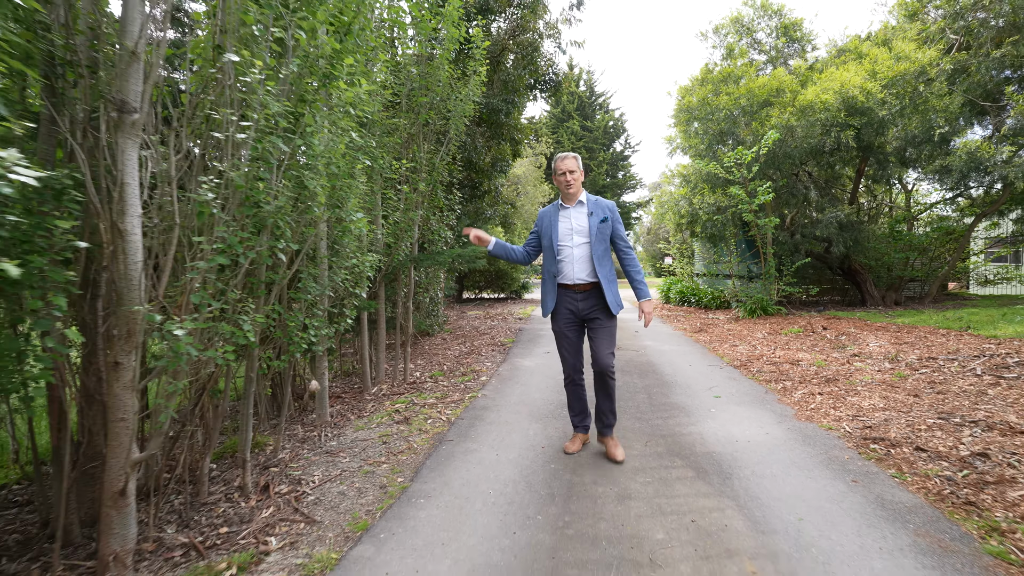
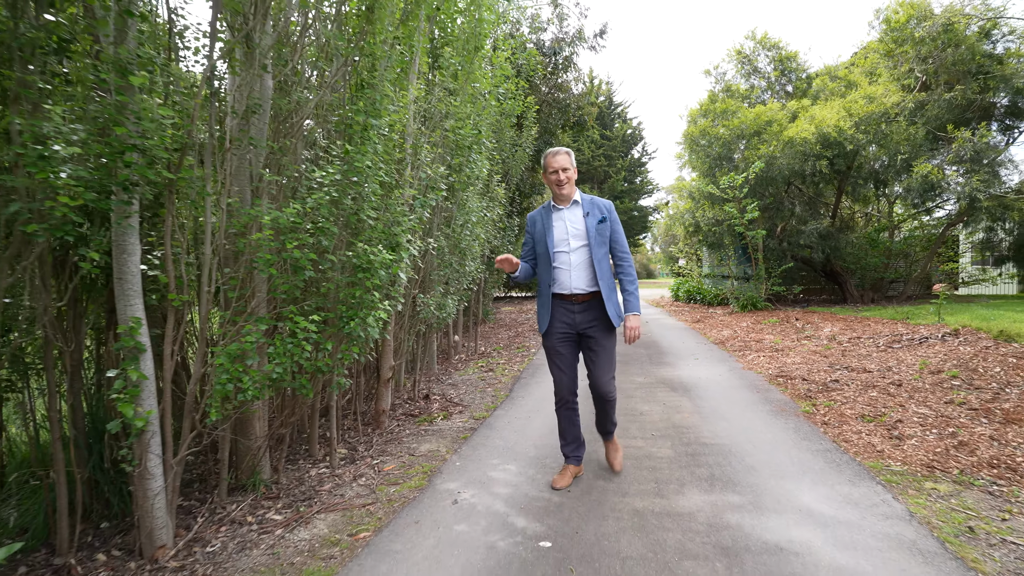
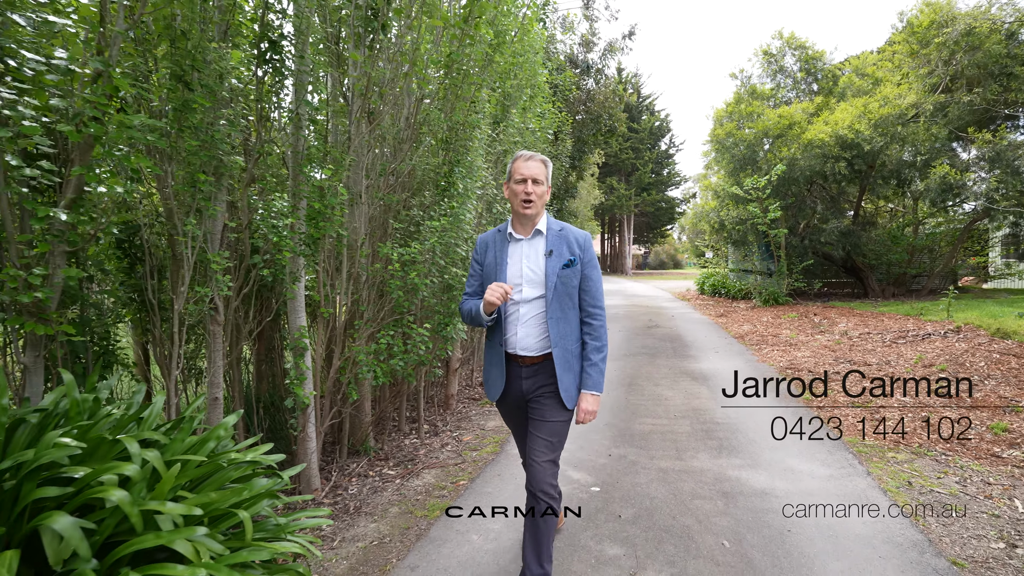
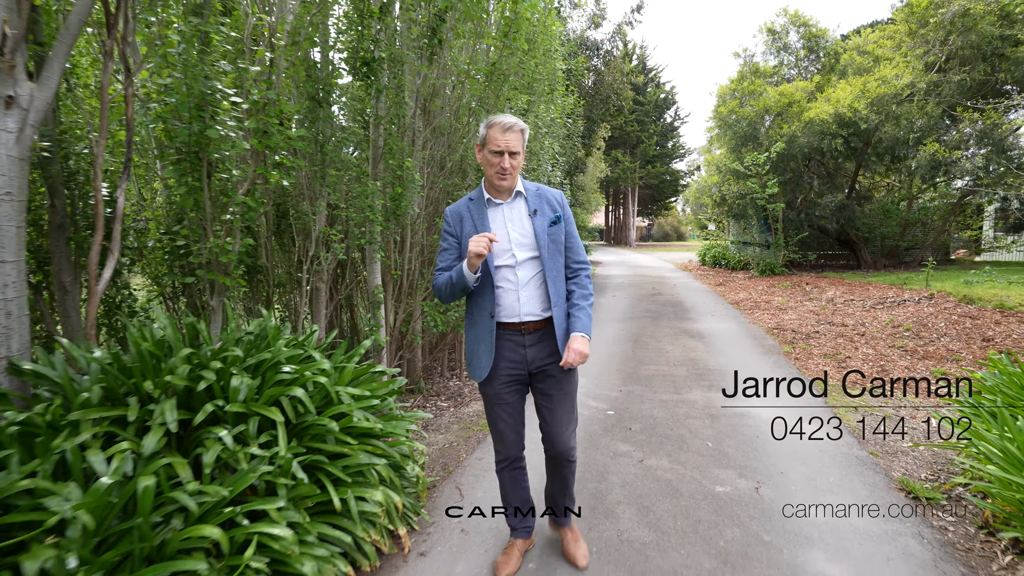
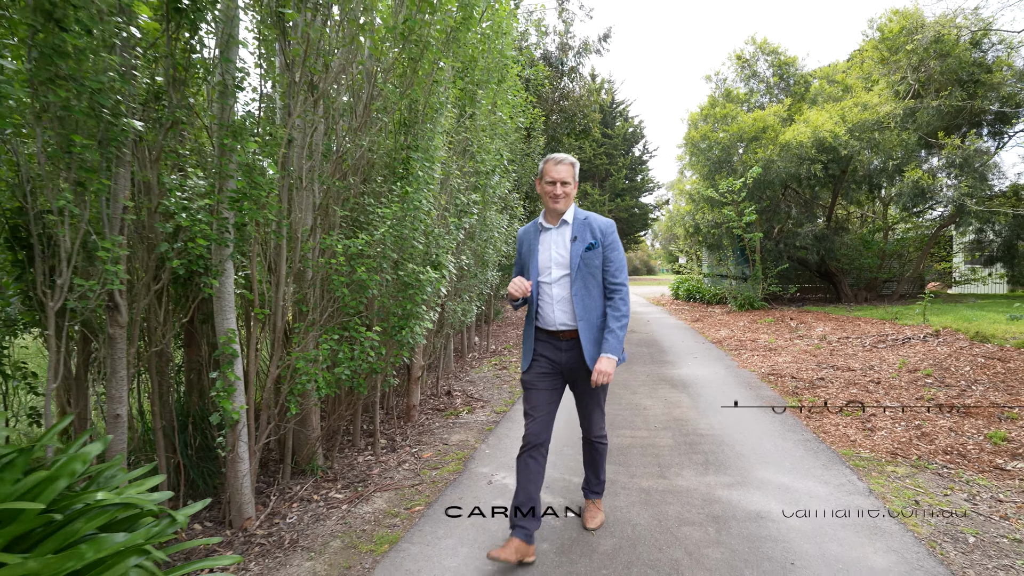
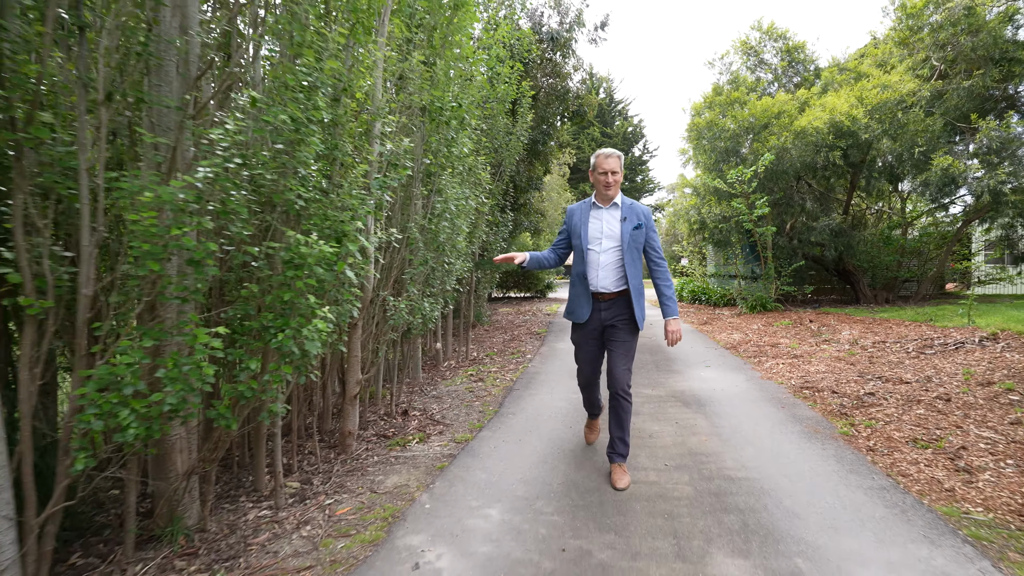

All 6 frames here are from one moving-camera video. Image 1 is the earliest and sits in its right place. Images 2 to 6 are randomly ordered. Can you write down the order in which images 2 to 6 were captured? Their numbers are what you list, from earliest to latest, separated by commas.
6, 2, 5, 3, 4
